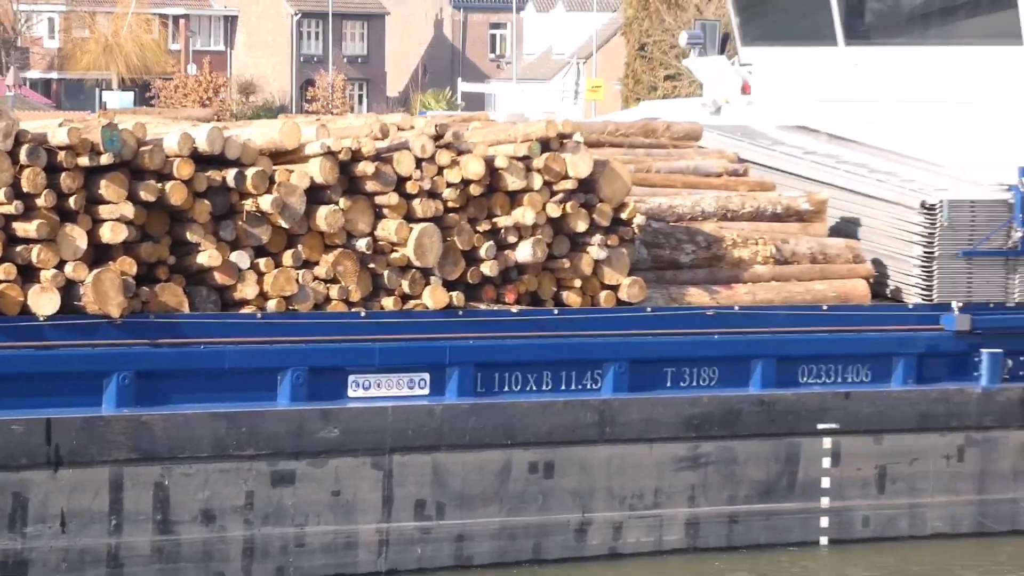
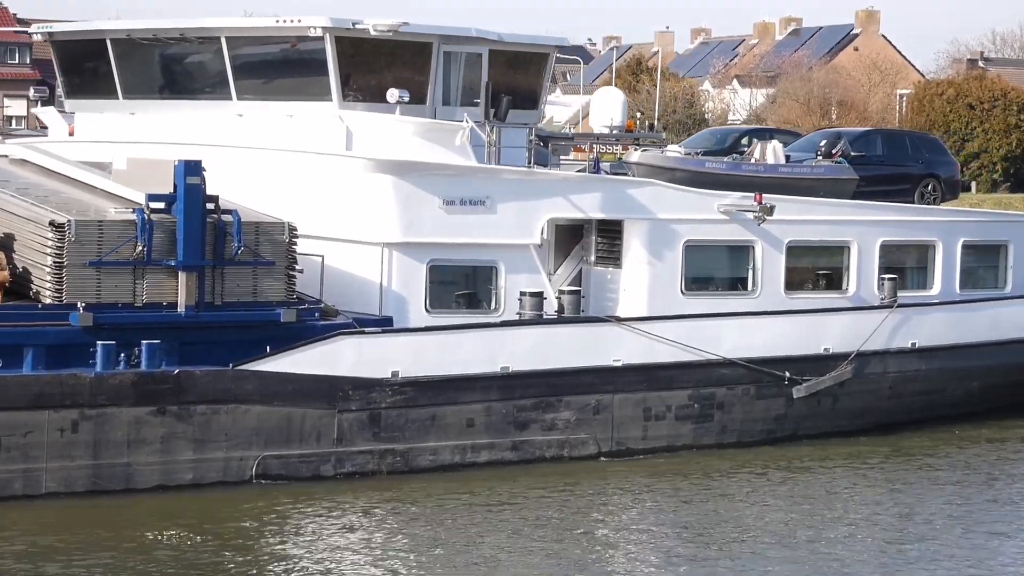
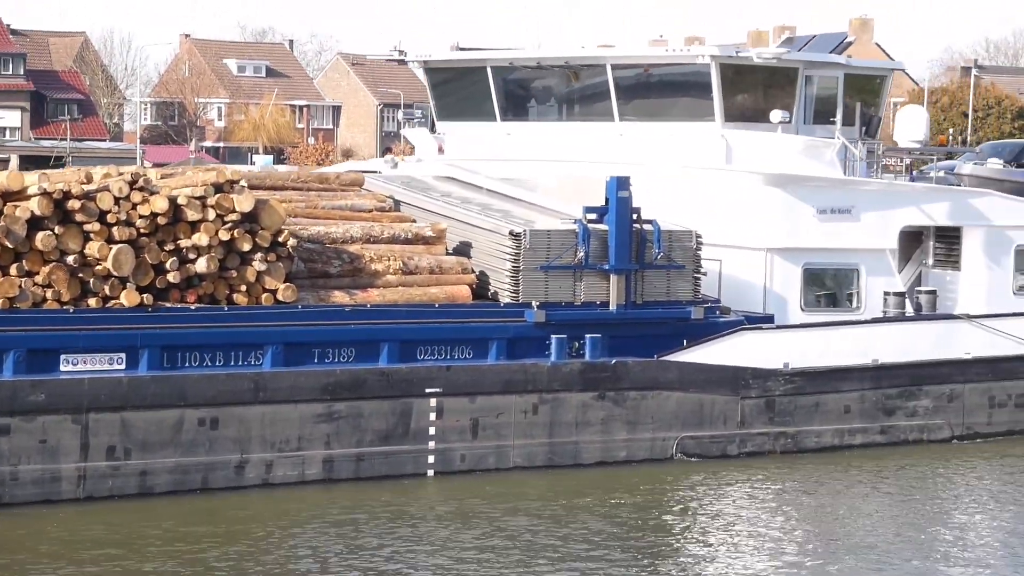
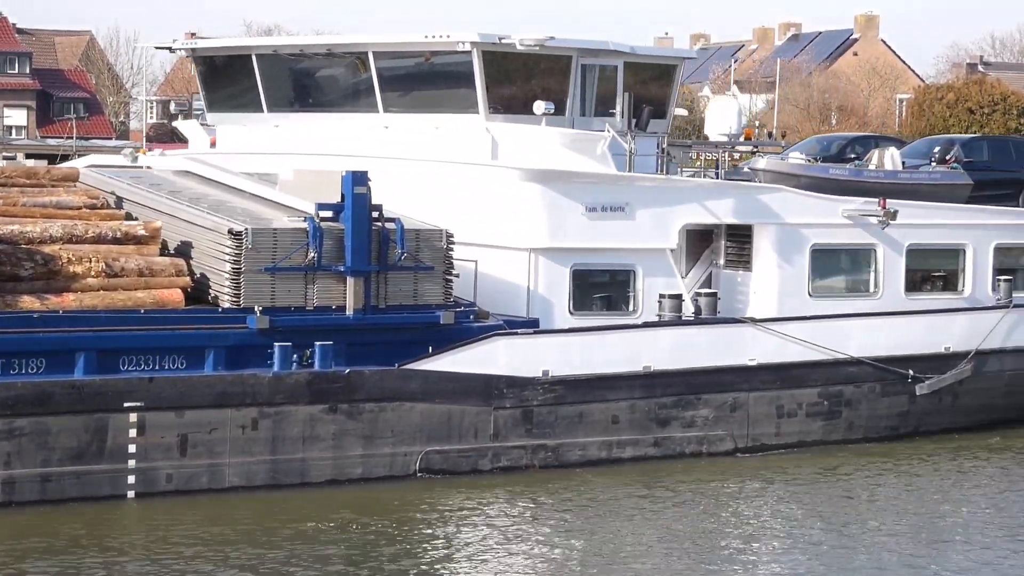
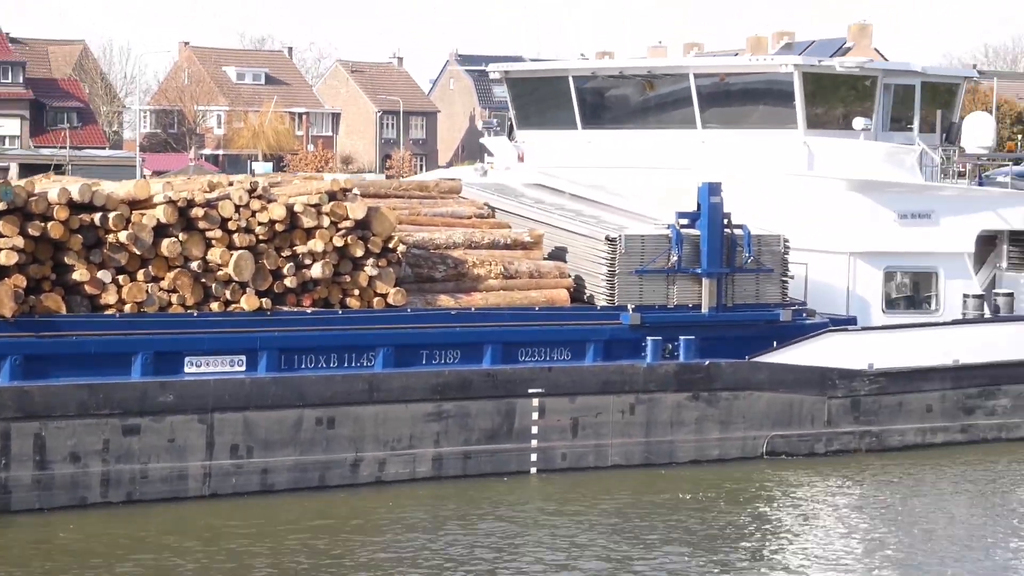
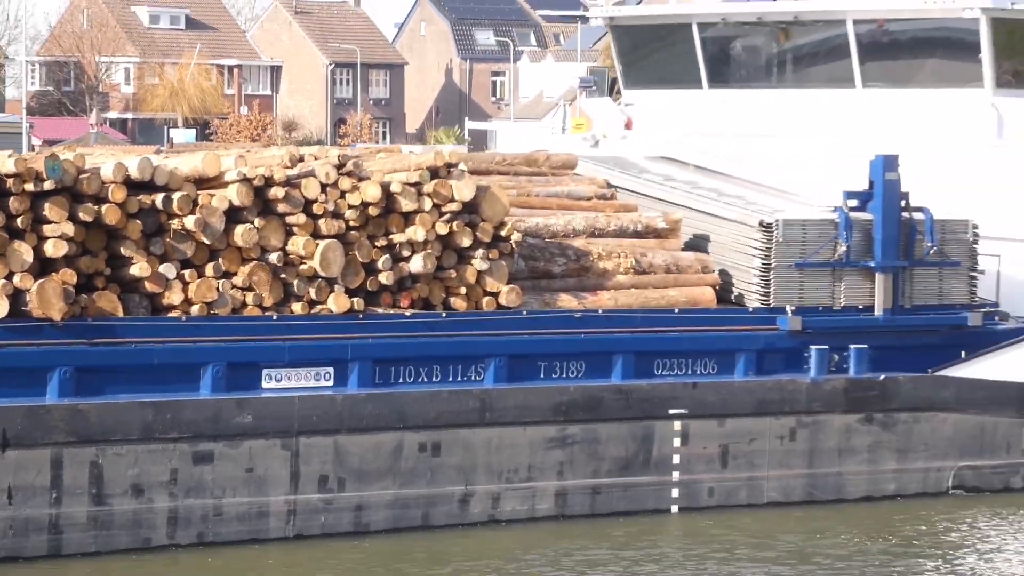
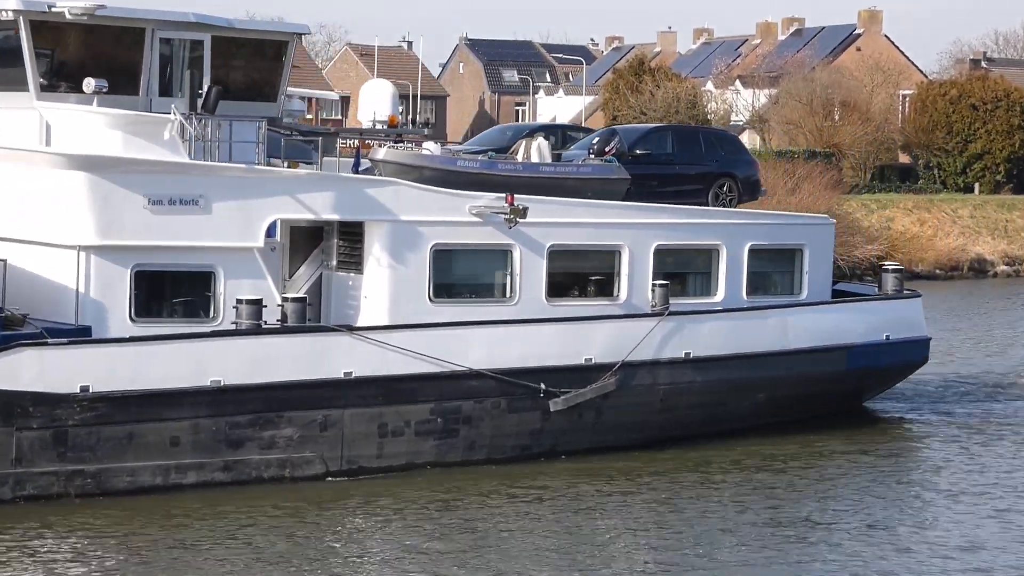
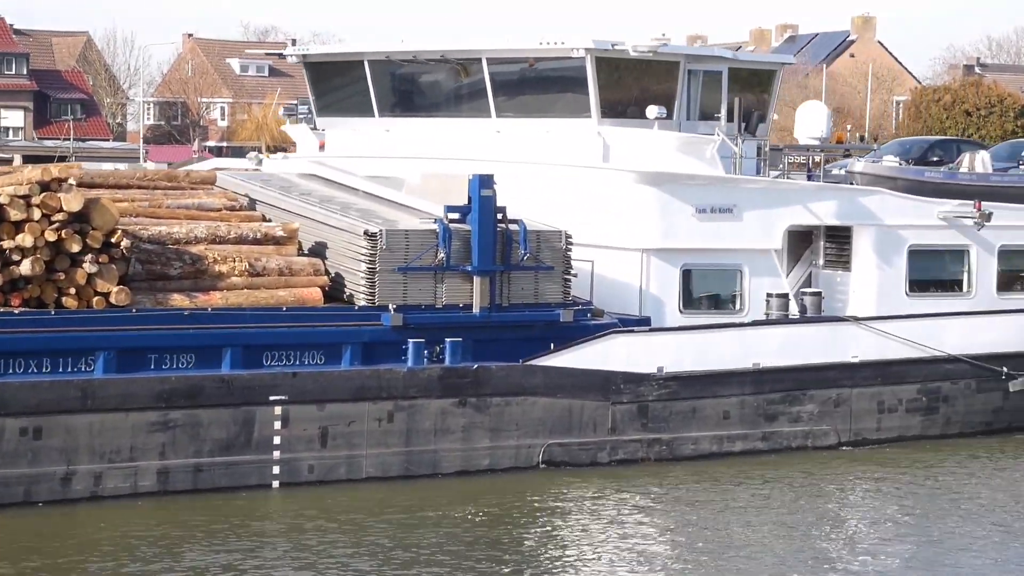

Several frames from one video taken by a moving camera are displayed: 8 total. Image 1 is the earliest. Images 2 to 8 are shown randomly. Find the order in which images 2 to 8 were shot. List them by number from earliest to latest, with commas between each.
6, 5, 3, 8, 4, 2, 7
